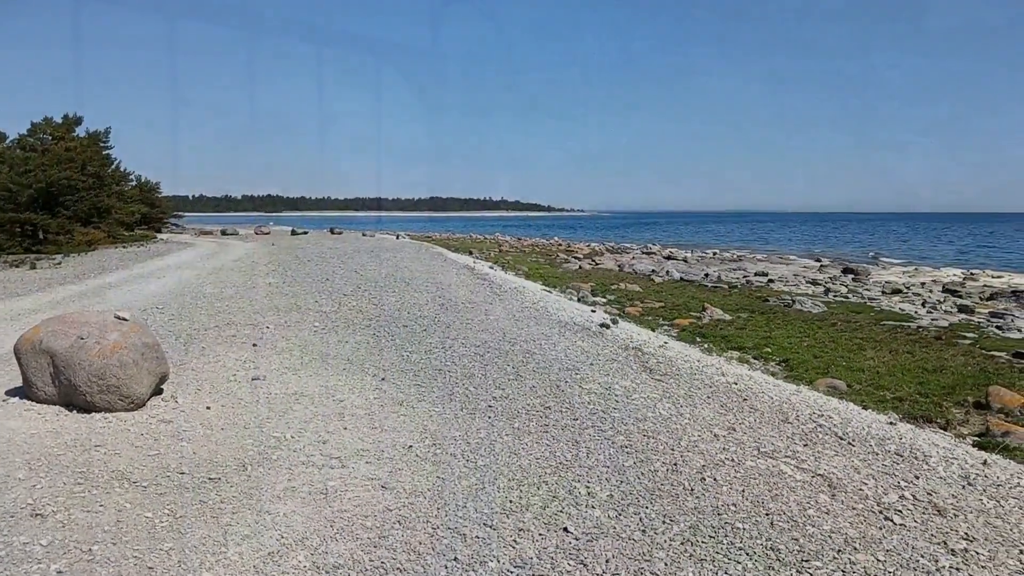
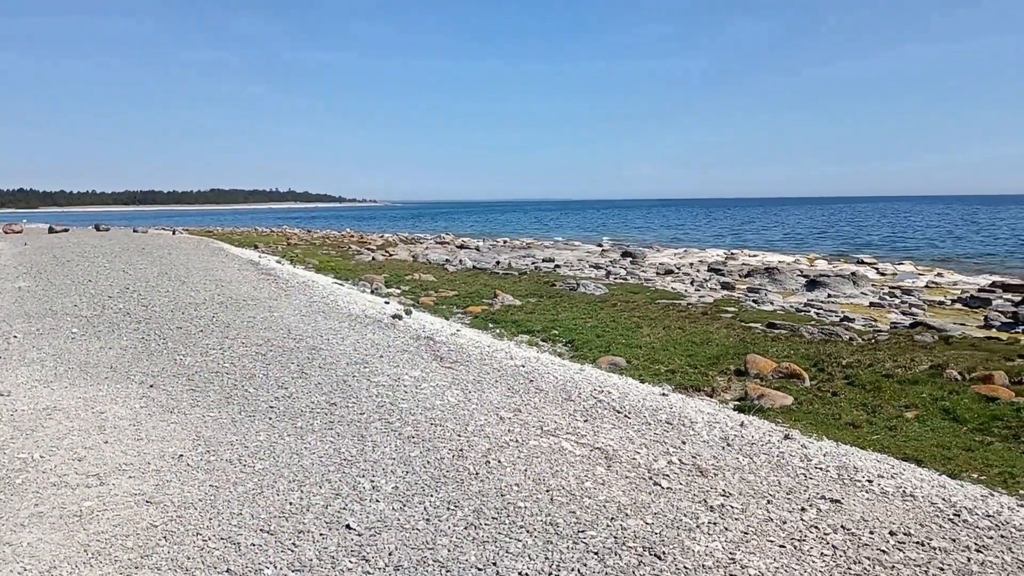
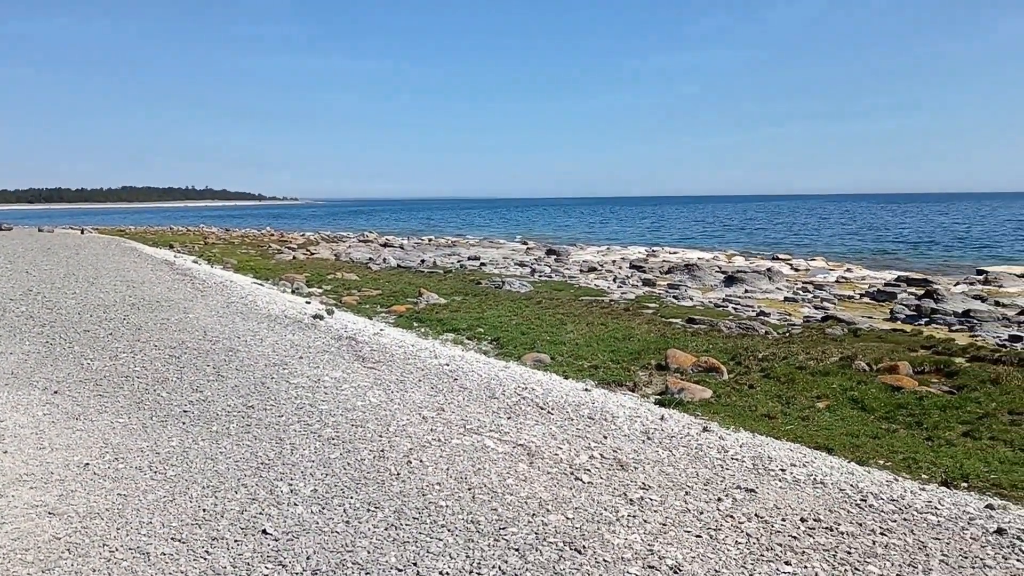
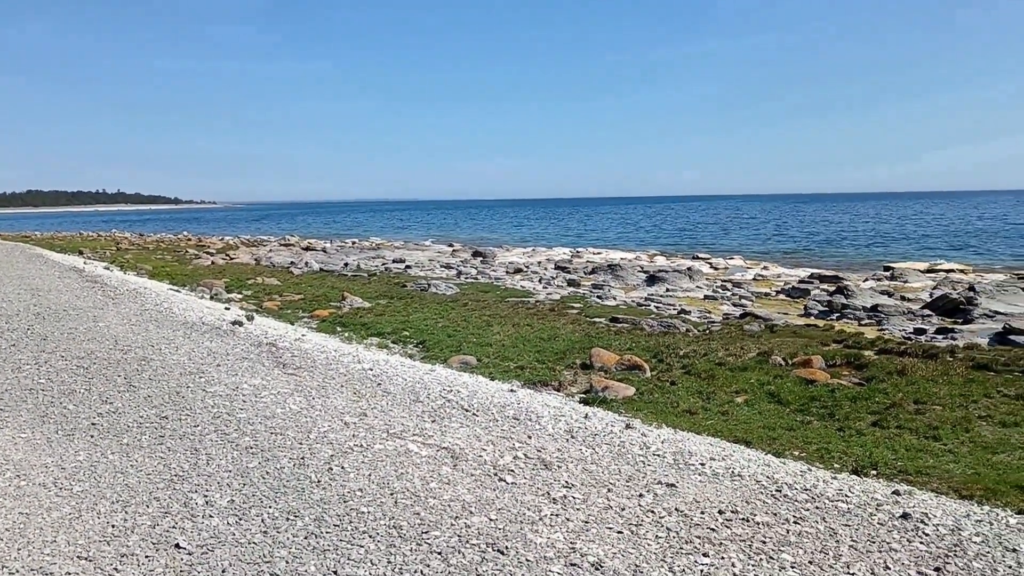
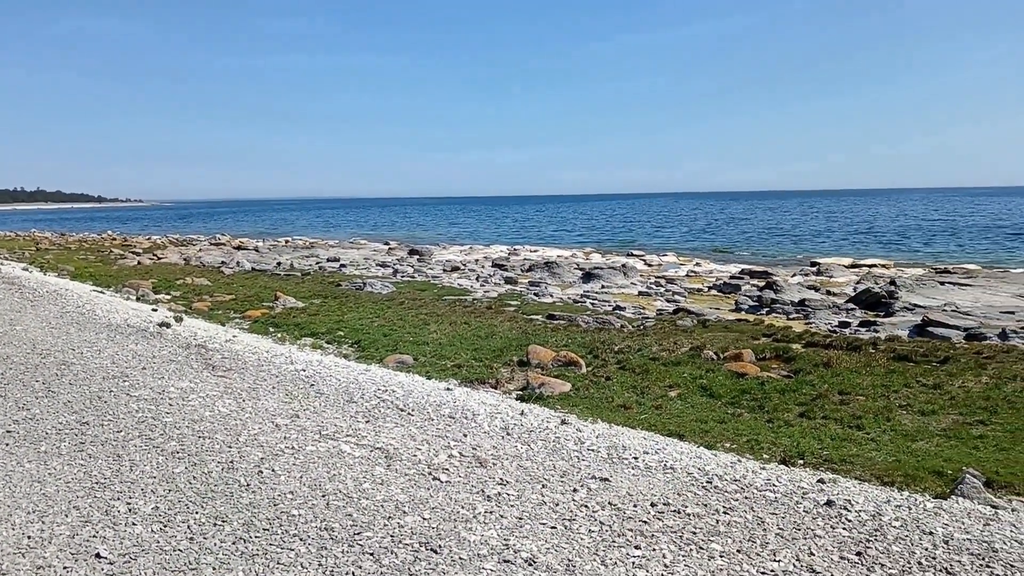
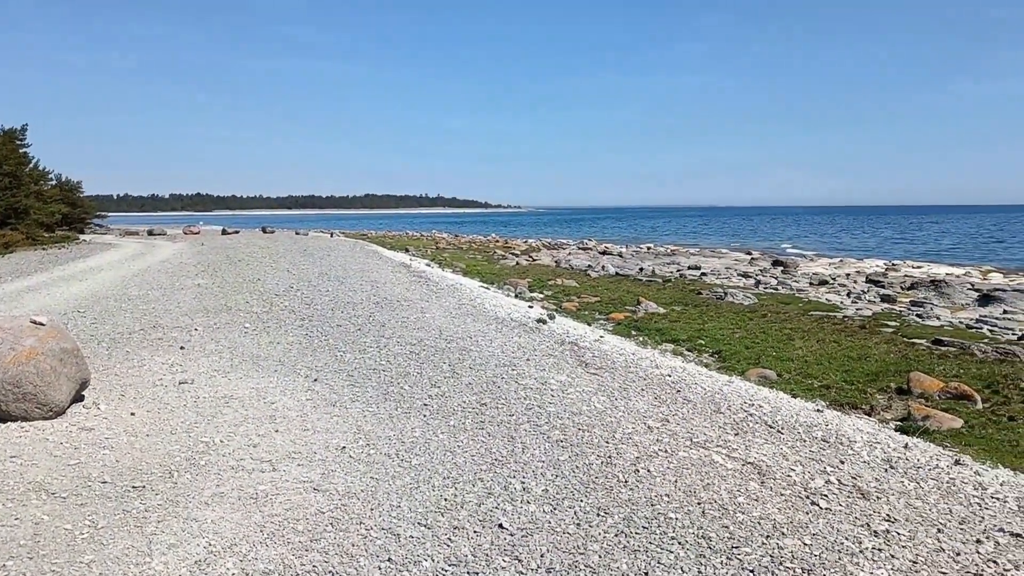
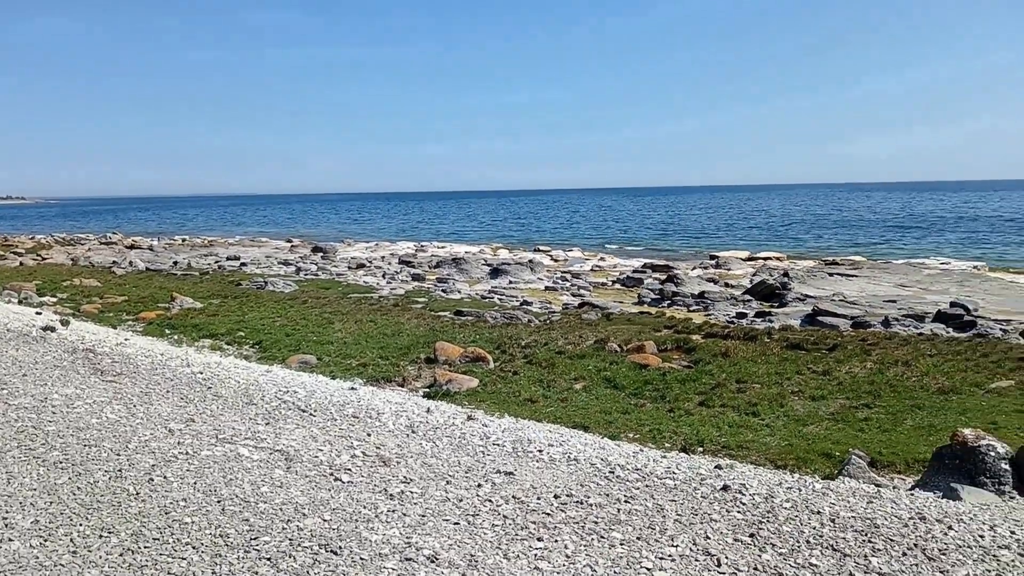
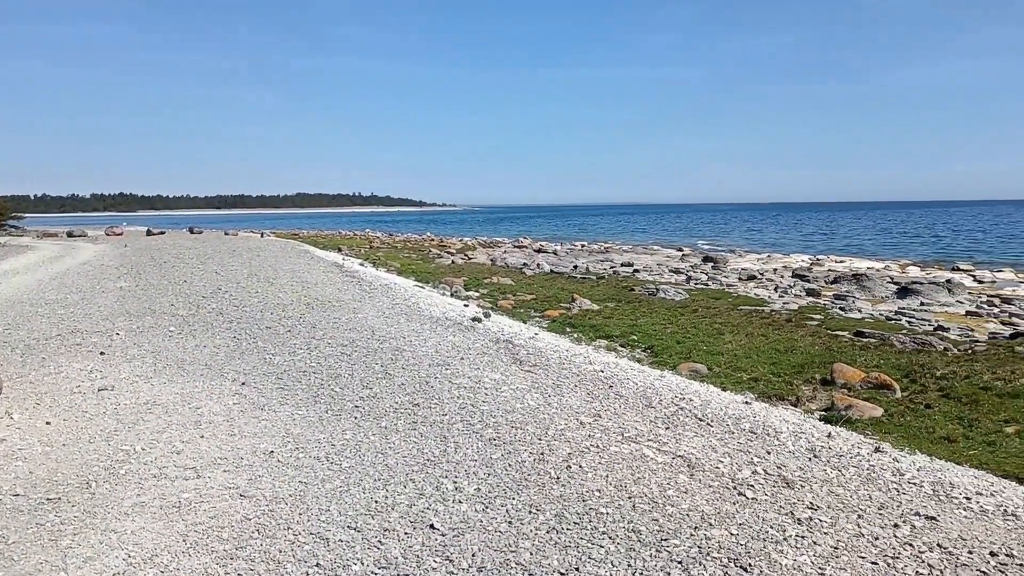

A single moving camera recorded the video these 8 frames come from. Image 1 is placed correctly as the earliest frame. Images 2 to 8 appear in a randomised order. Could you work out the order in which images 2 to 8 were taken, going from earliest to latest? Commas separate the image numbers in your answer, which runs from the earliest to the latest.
6, 8, 2, 3, 4, 5, 7
